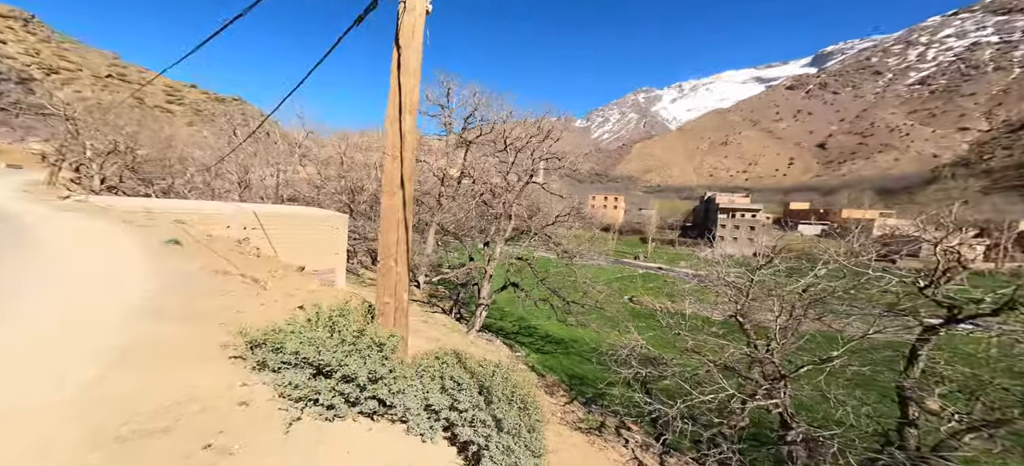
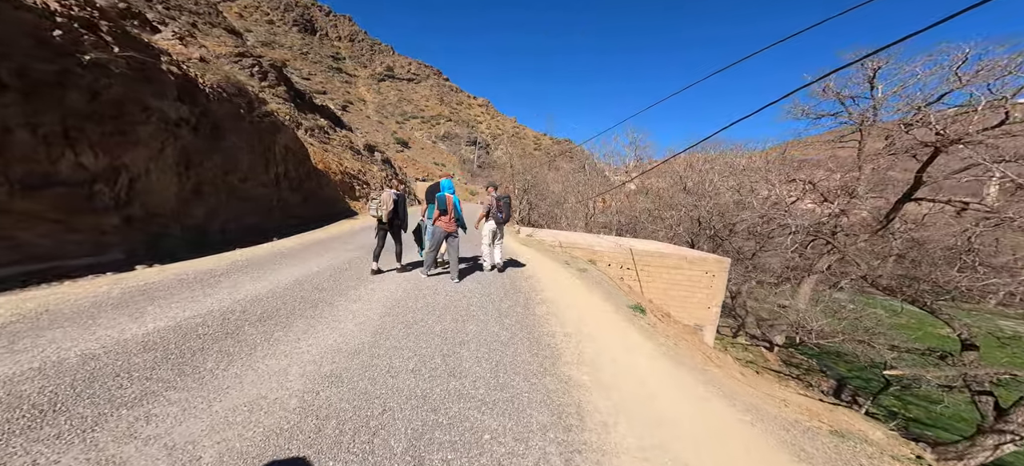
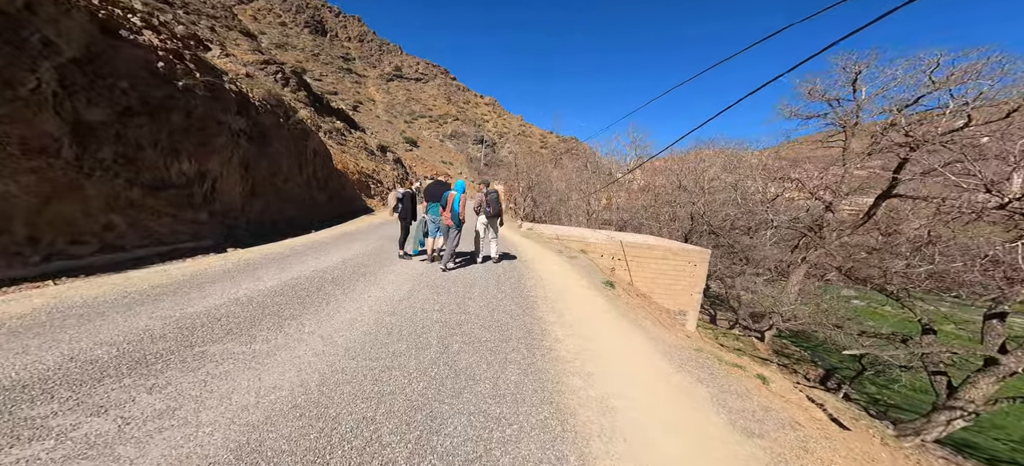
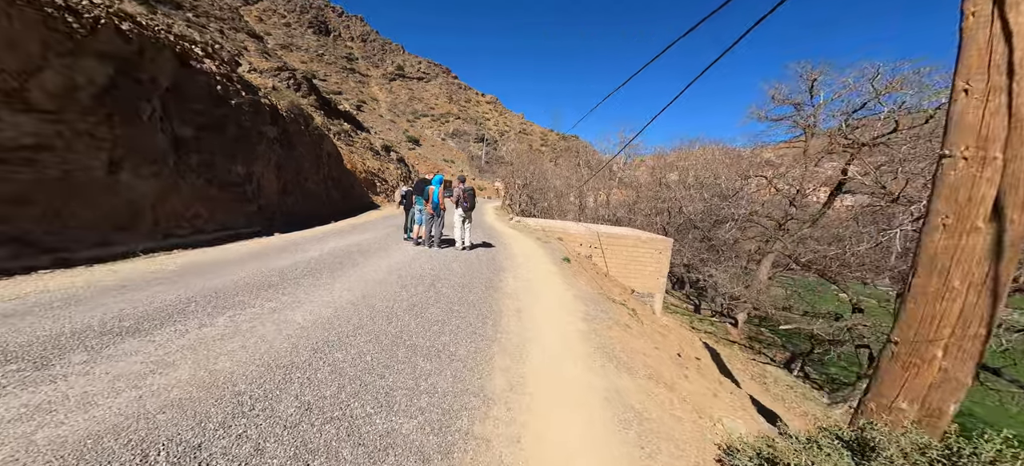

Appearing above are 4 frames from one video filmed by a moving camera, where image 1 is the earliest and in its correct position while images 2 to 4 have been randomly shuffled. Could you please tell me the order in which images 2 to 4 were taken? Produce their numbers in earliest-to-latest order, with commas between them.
4, 3, 2
